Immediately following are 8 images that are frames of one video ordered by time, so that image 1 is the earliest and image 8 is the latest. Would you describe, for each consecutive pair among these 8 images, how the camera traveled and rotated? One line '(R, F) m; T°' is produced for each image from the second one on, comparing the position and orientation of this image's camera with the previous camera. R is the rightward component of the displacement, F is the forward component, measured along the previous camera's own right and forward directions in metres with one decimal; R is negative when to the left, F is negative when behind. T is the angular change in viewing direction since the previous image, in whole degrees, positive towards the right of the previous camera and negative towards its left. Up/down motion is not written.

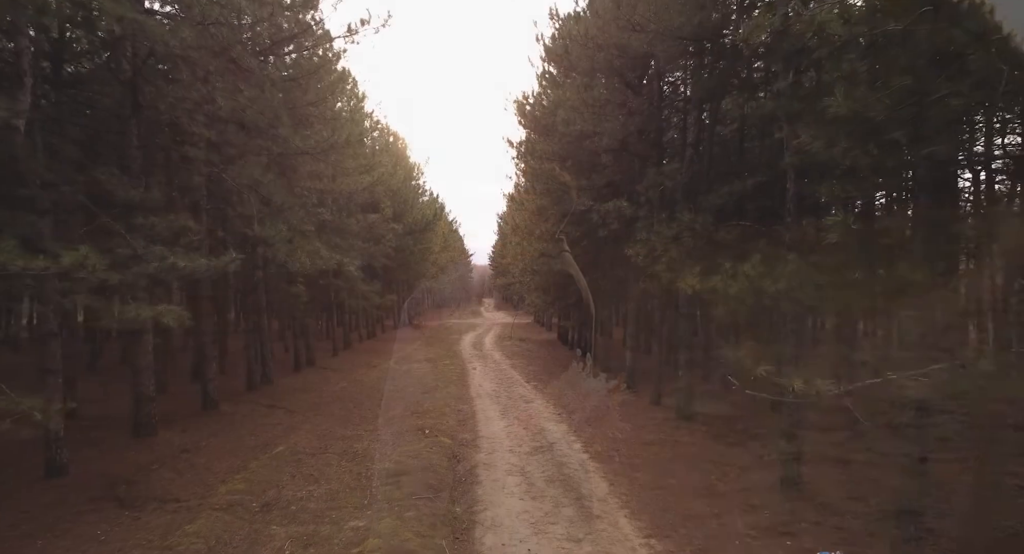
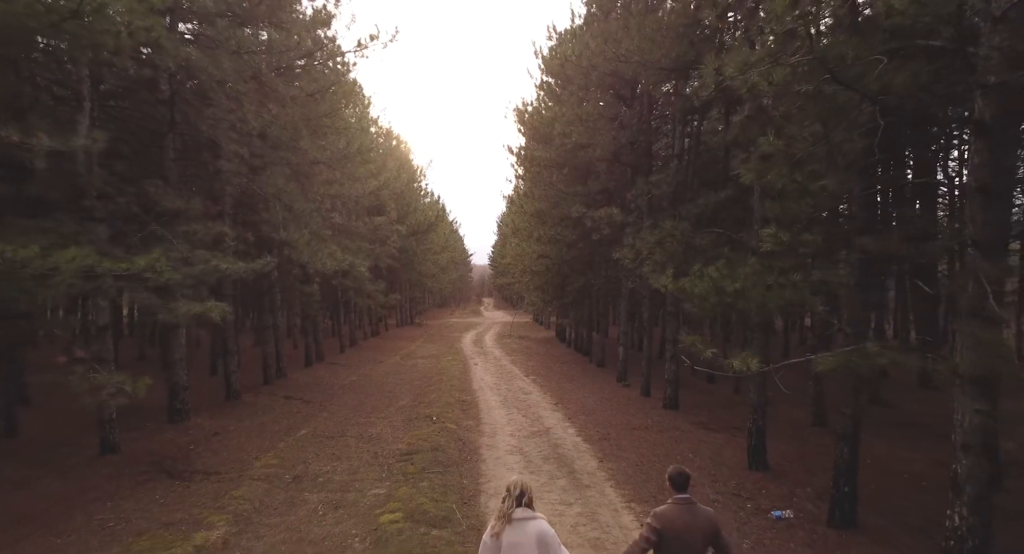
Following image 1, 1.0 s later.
(0.0, -1.3) m; 0°
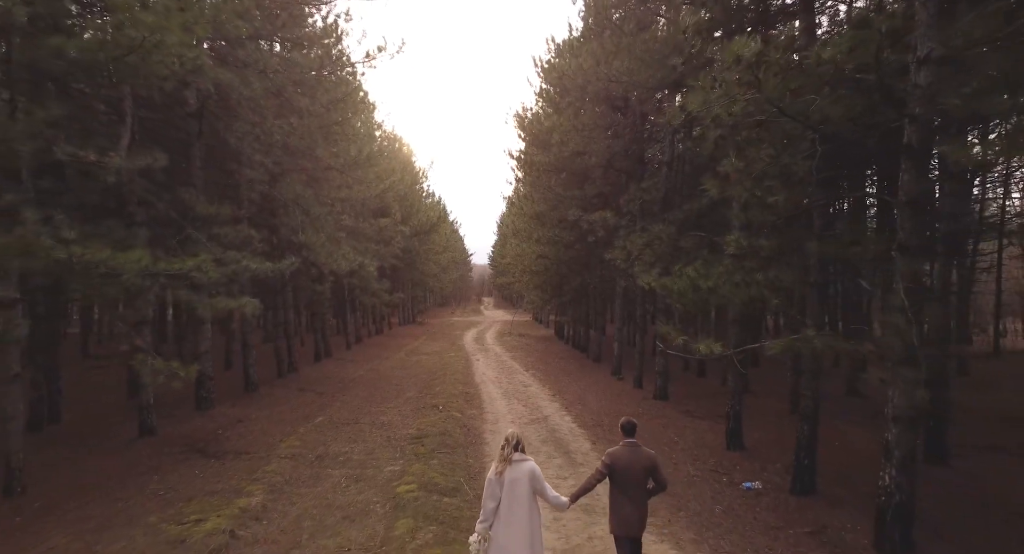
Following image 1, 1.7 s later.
(0.0, -1.1) m; 0°
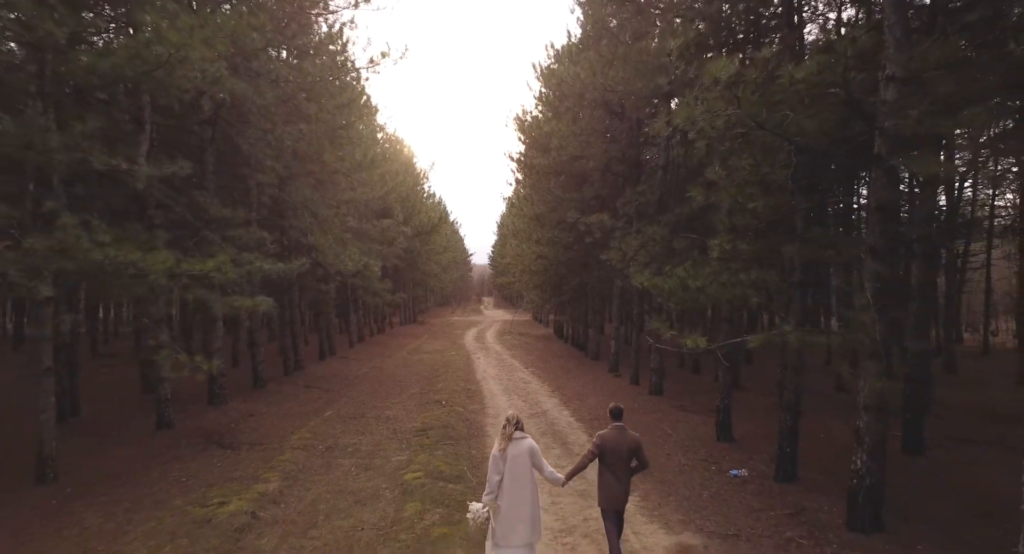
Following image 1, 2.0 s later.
(0.0, -0.6) m; 0°
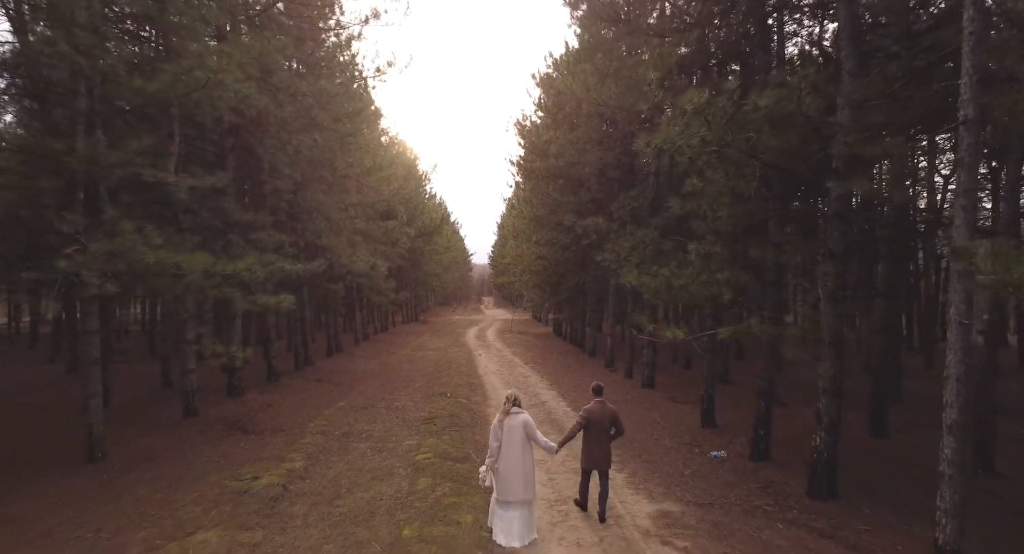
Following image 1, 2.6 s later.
(0.0, -1.0) m; 0°
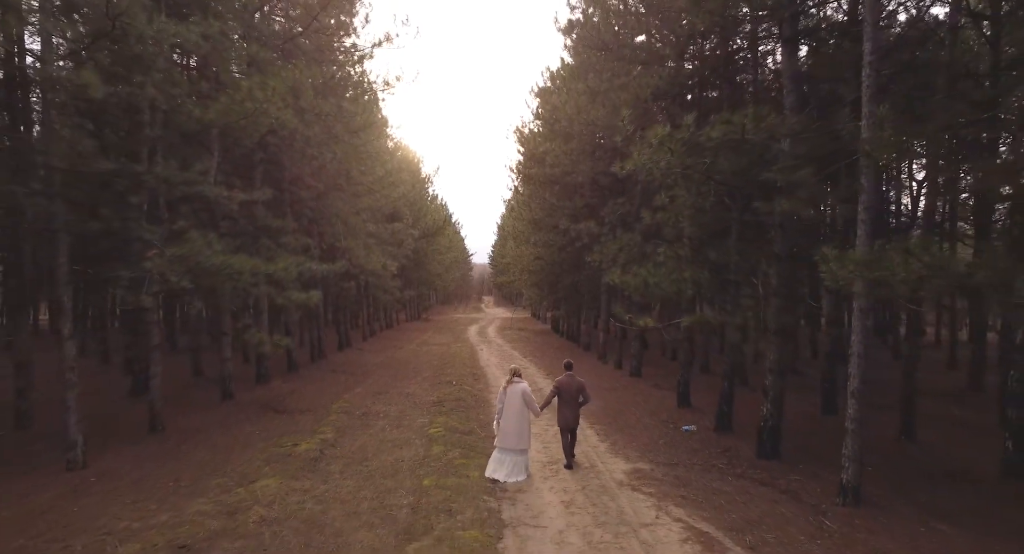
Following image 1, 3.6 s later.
(0.0, -1.8) m; 0°
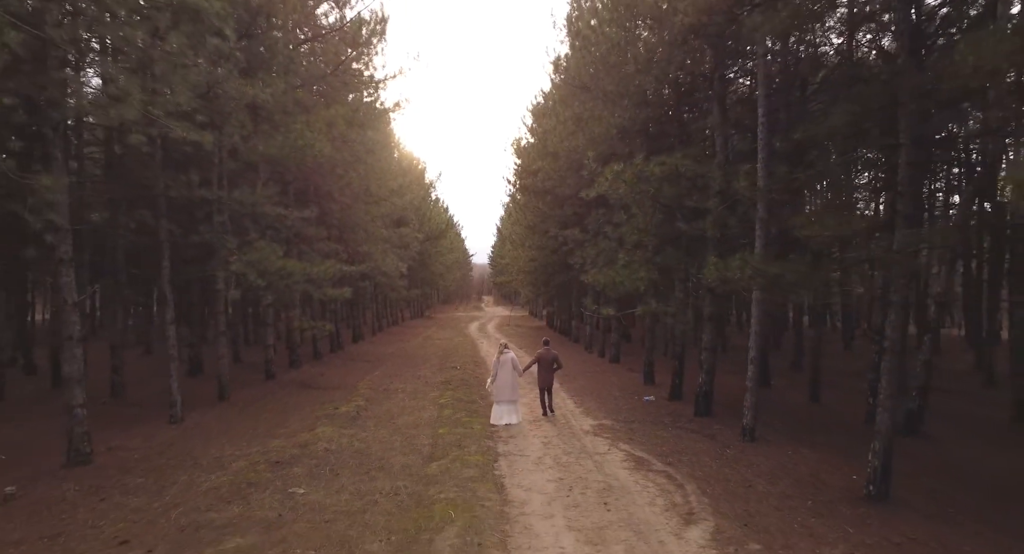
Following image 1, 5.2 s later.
(+0.1, -3.1) m; 0°
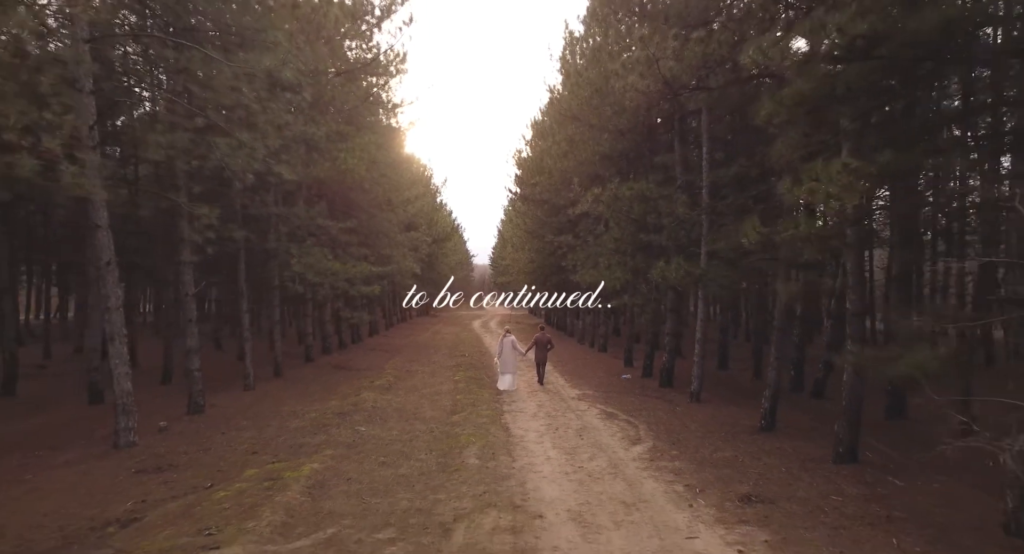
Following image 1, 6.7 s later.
(-0.1, -3.4) m; 0°
